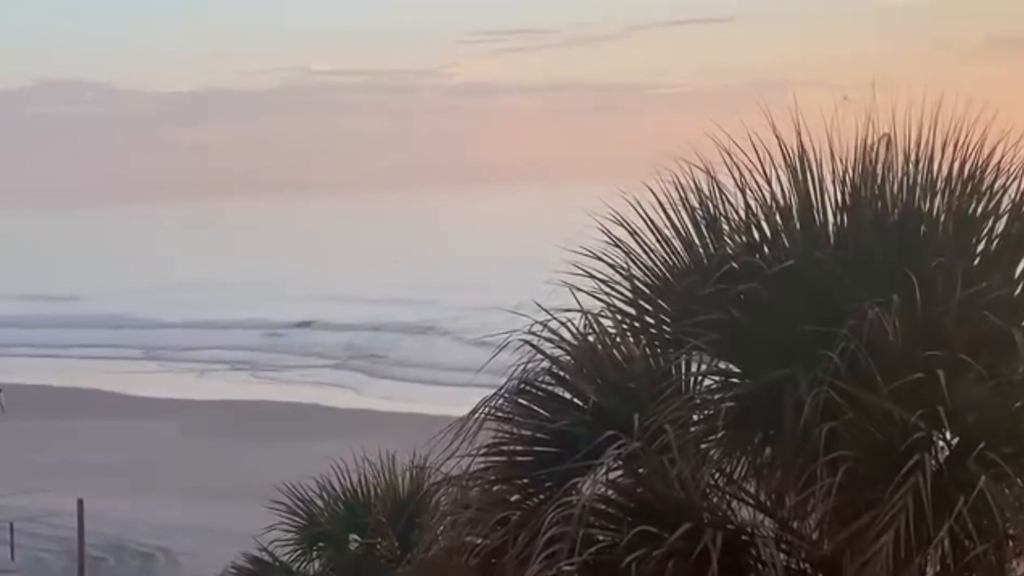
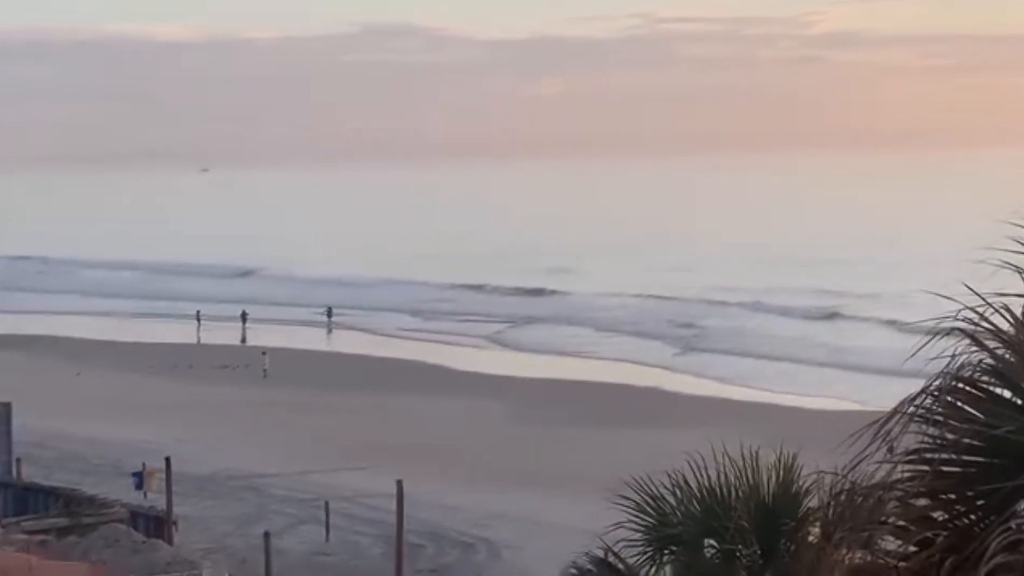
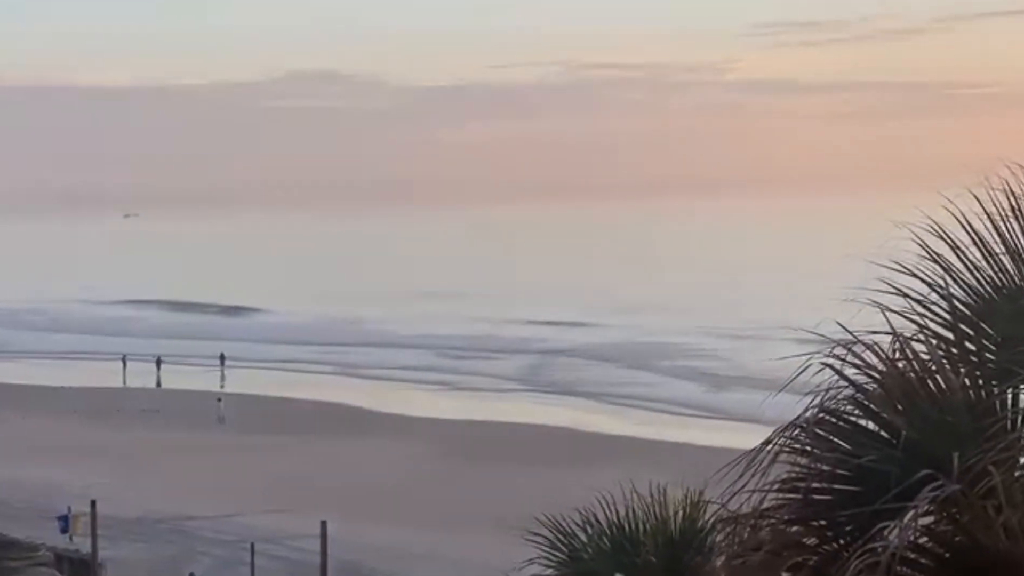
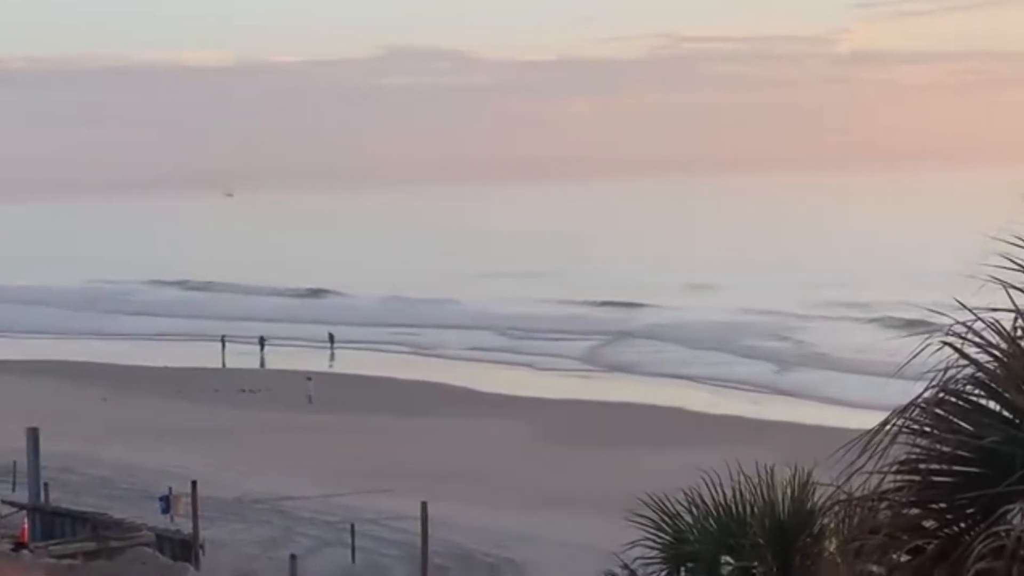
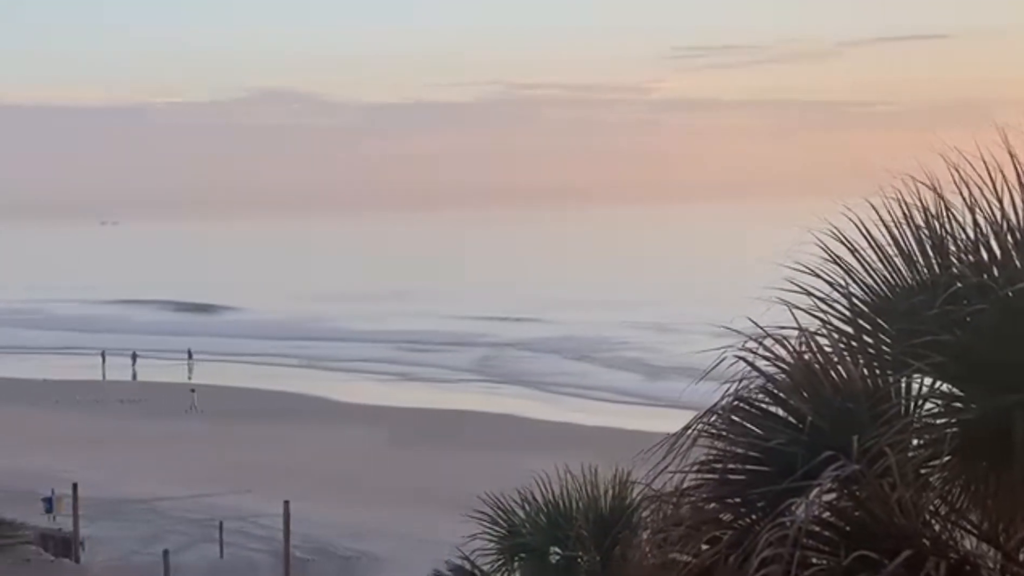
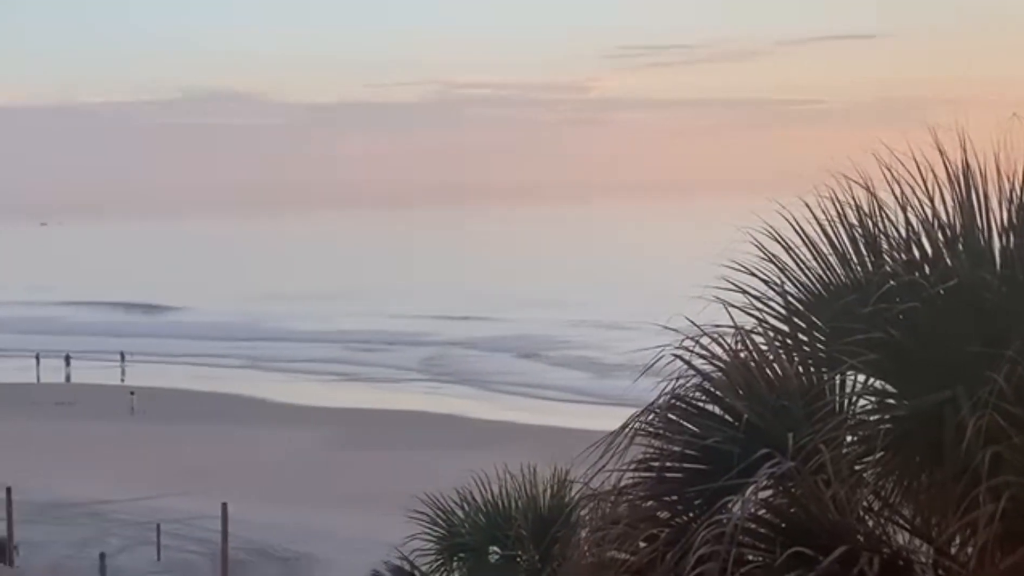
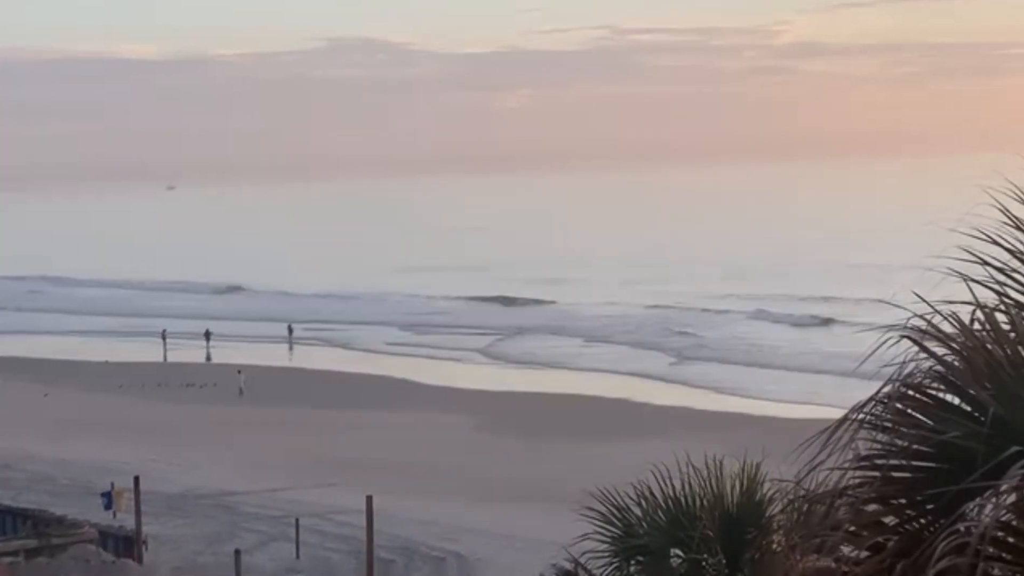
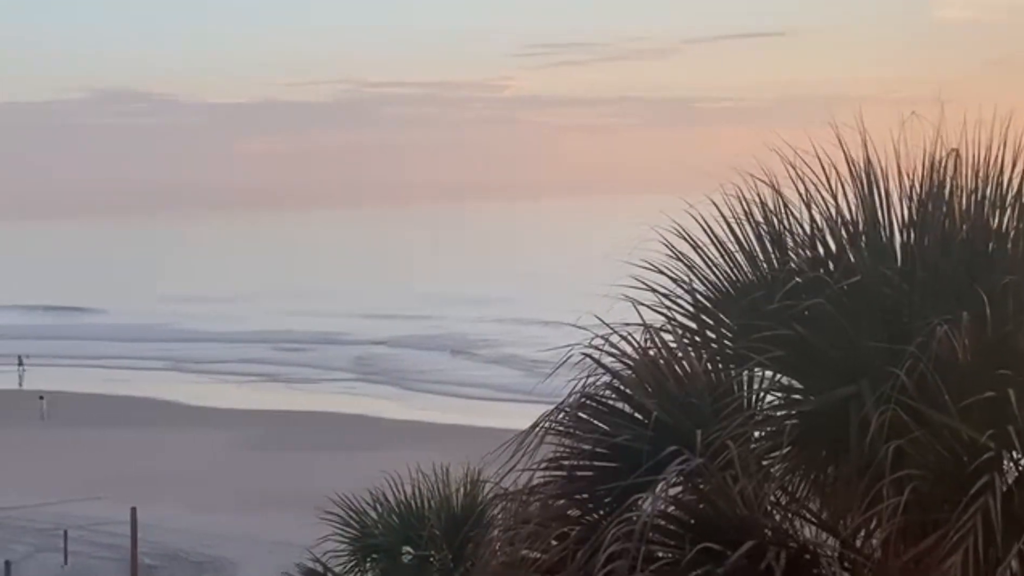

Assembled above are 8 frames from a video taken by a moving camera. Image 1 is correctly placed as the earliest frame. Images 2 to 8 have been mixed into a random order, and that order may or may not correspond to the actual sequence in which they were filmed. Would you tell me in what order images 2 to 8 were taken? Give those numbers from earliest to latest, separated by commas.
8, 6, 5, 3, 4, 7, 2
